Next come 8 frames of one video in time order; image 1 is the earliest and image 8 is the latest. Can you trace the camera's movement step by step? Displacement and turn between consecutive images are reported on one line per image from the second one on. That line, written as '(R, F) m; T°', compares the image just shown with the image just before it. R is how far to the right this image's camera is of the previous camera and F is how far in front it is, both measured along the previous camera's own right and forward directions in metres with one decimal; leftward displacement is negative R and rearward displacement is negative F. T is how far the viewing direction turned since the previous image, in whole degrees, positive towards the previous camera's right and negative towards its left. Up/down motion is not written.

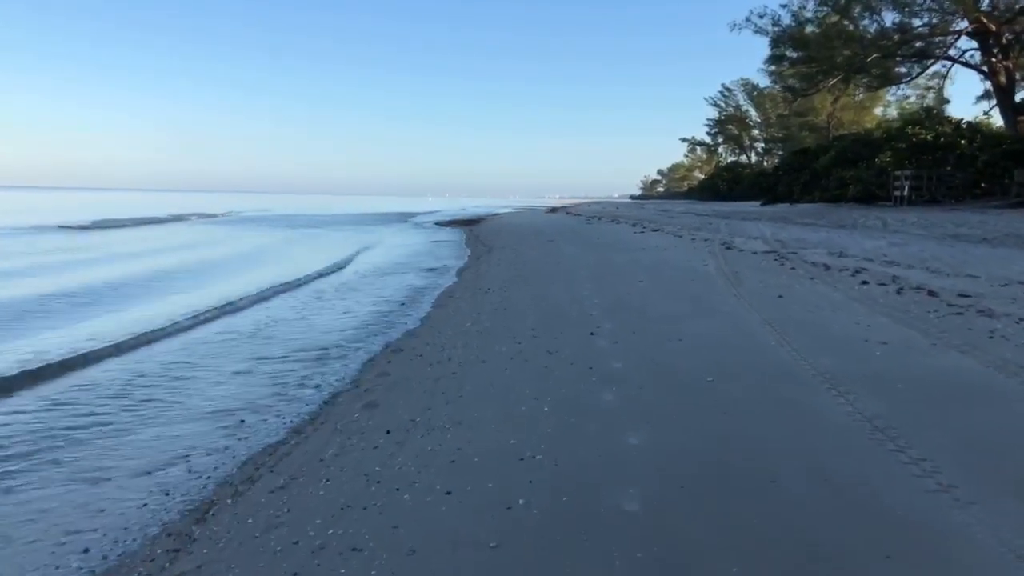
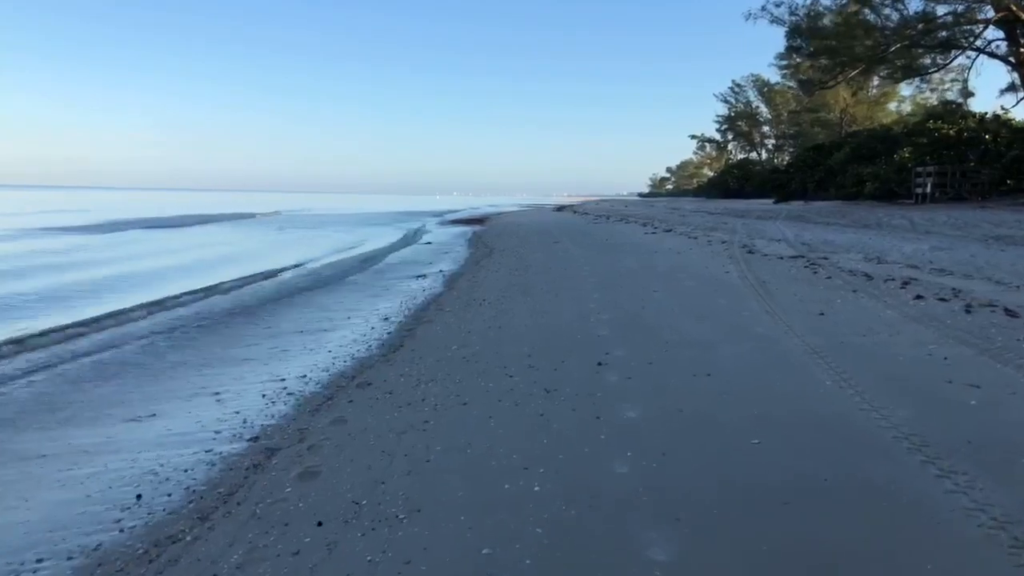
(+0.1, +1.4) m; -1°
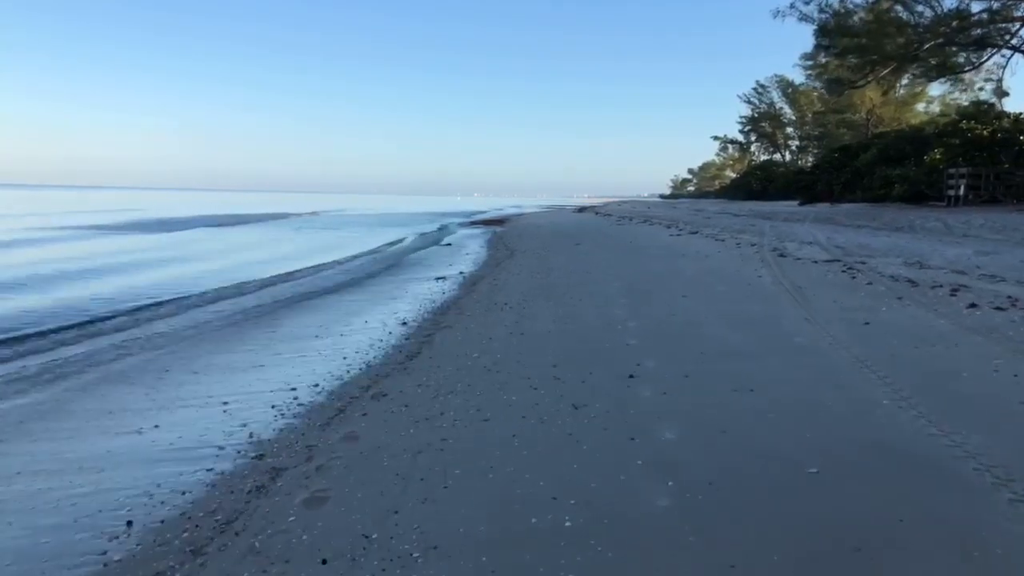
(0.0, +0.4) m; -1°
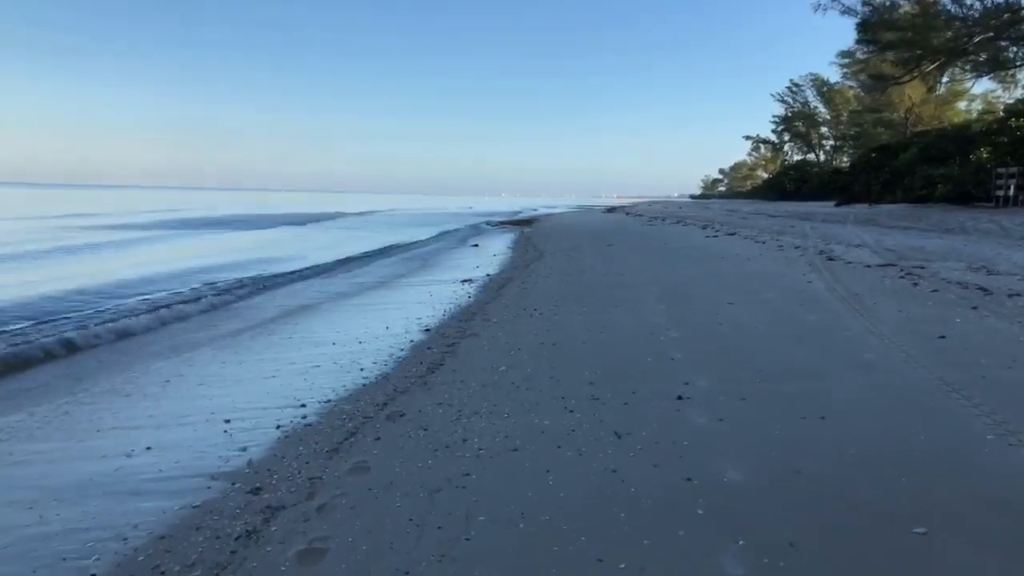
(0.0, +0.7) m; -2°
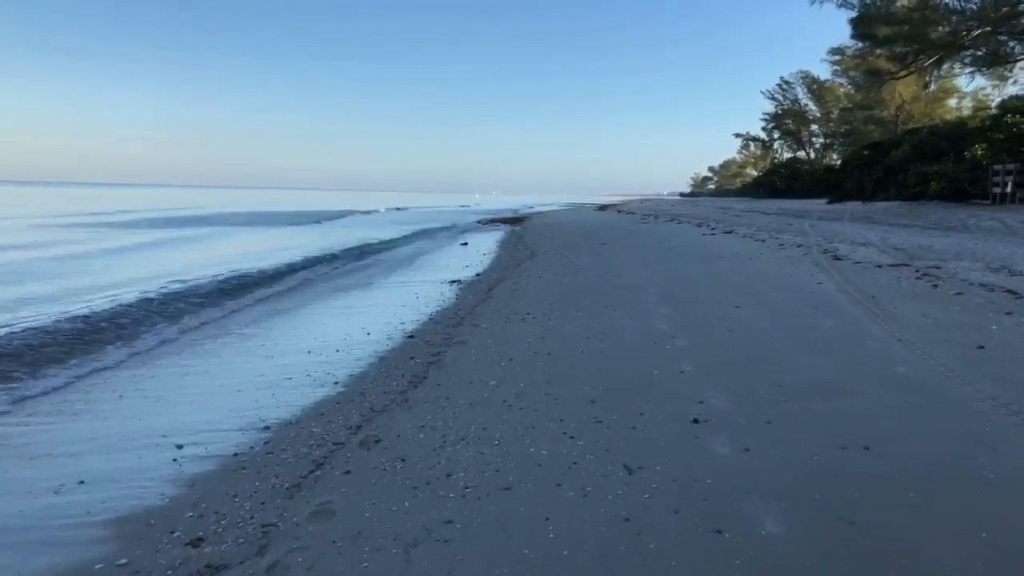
(0.0, +0.7) m; +1°
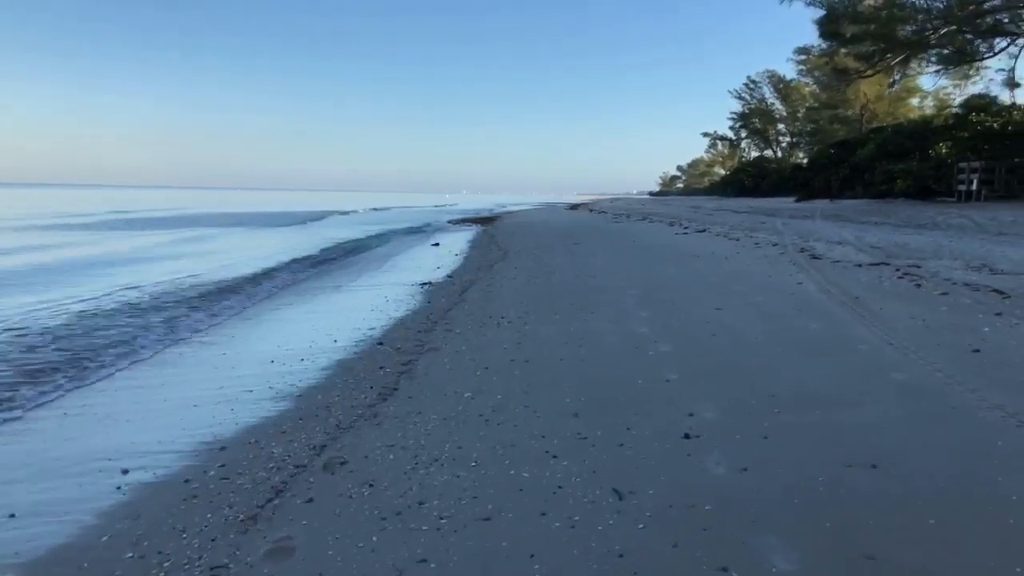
(0.0, +0.4) m; +2°
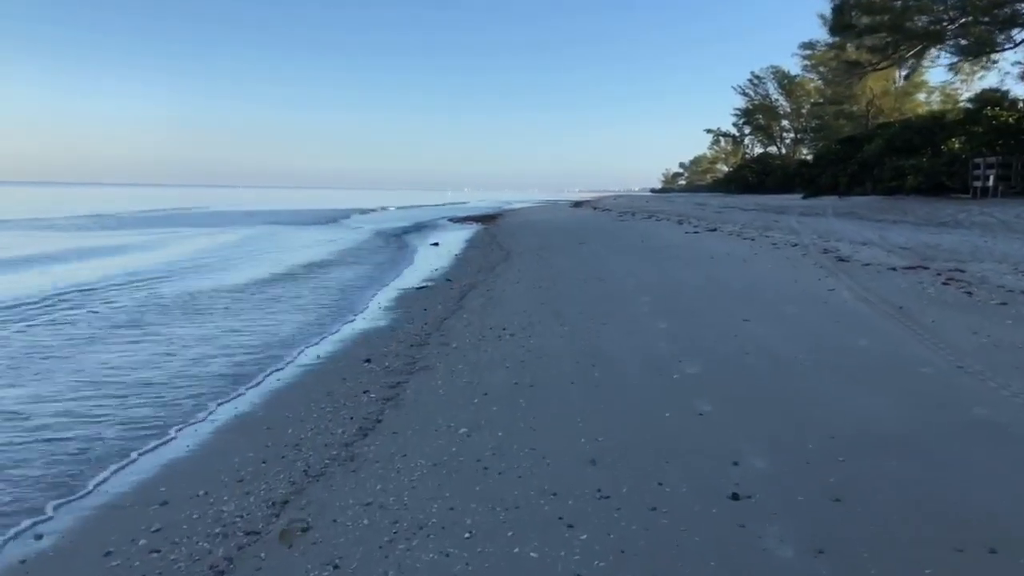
(0.0, +0.9) m; 0°
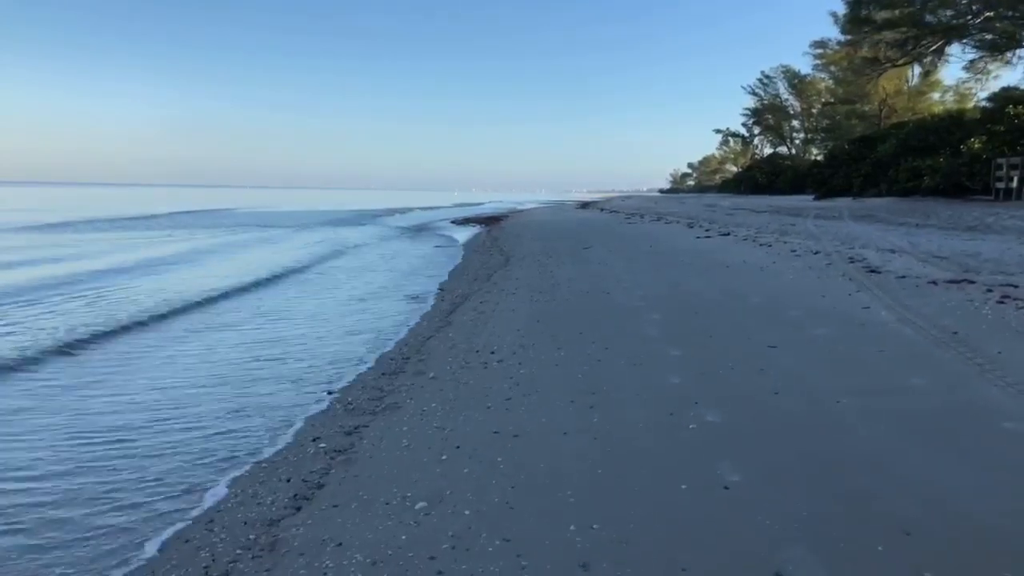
(+0.2, +1.1) m; -1°
